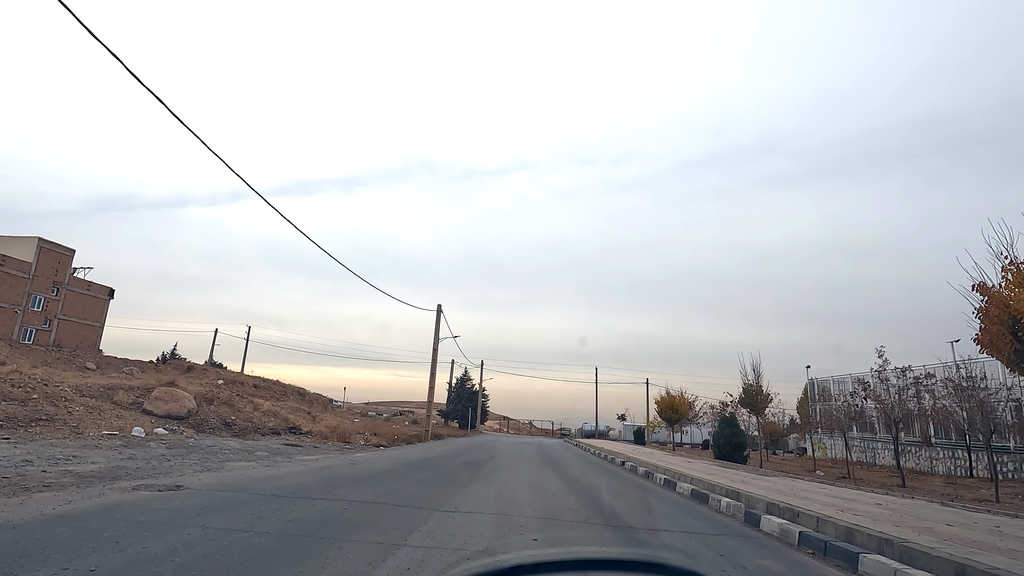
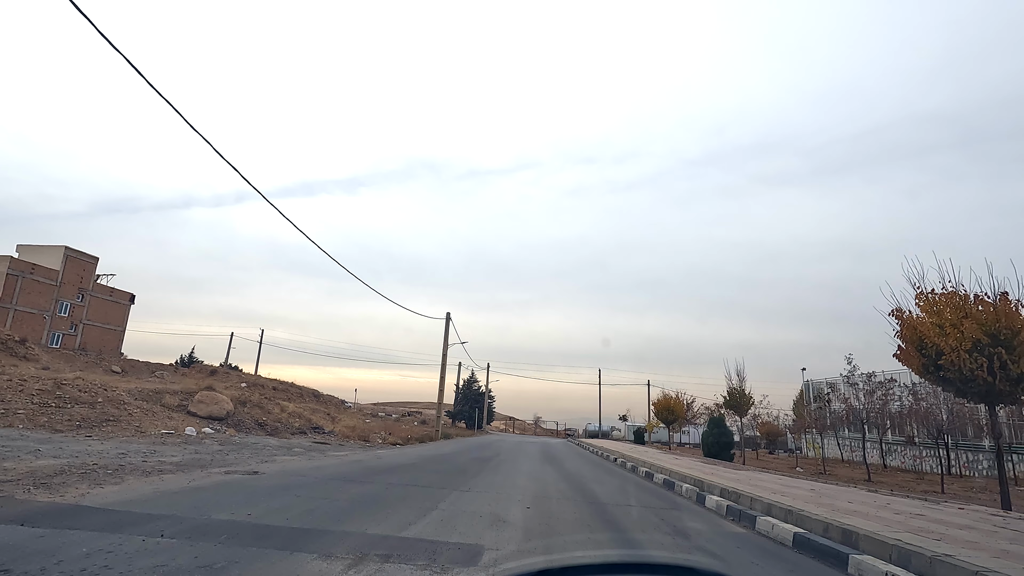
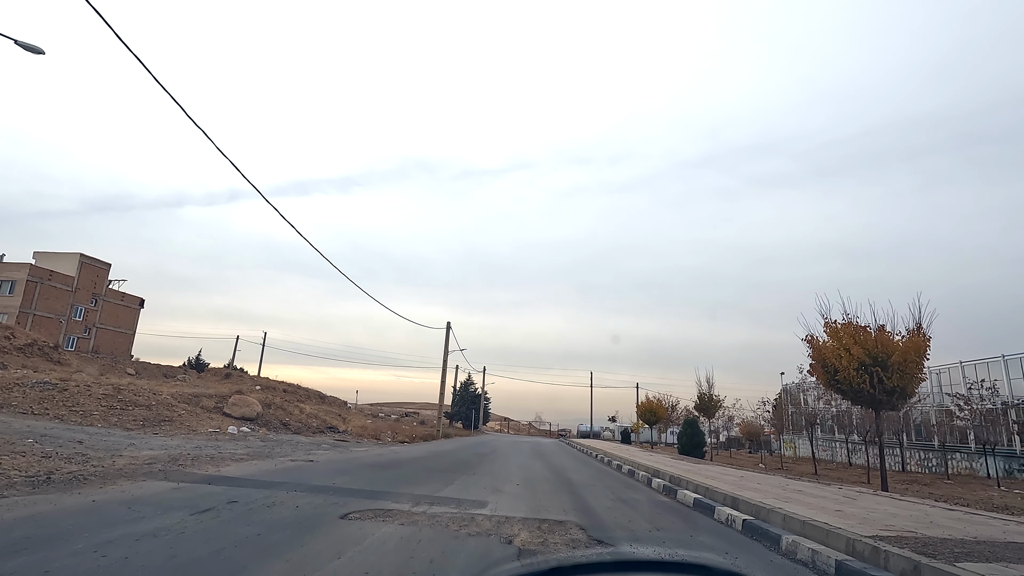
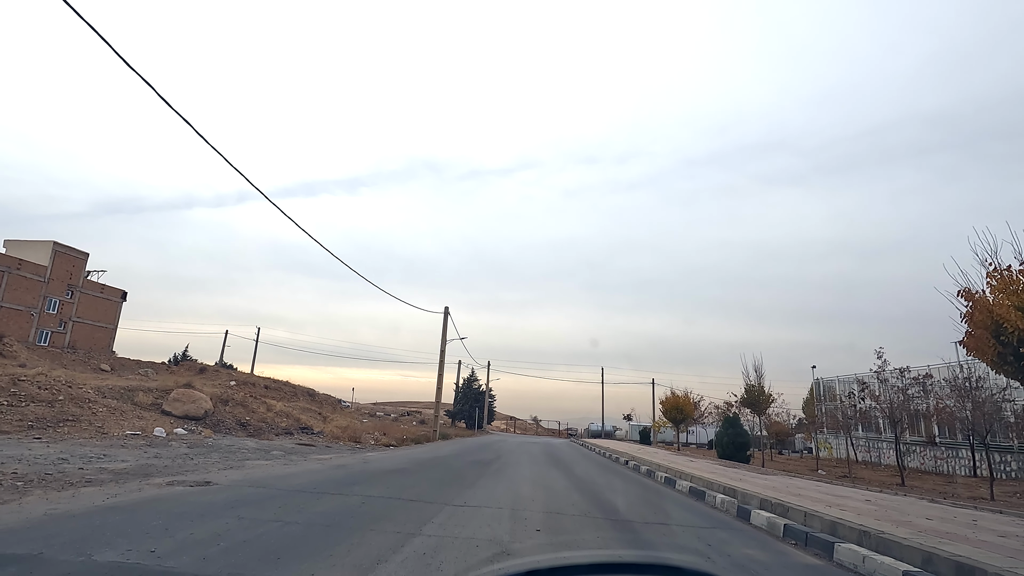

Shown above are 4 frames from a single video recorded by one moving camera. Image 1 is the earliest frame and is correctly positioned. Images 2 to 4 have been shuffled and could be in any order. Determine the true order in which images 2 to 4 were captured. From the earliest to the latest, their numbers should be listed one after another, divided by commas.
4, 2, 3
